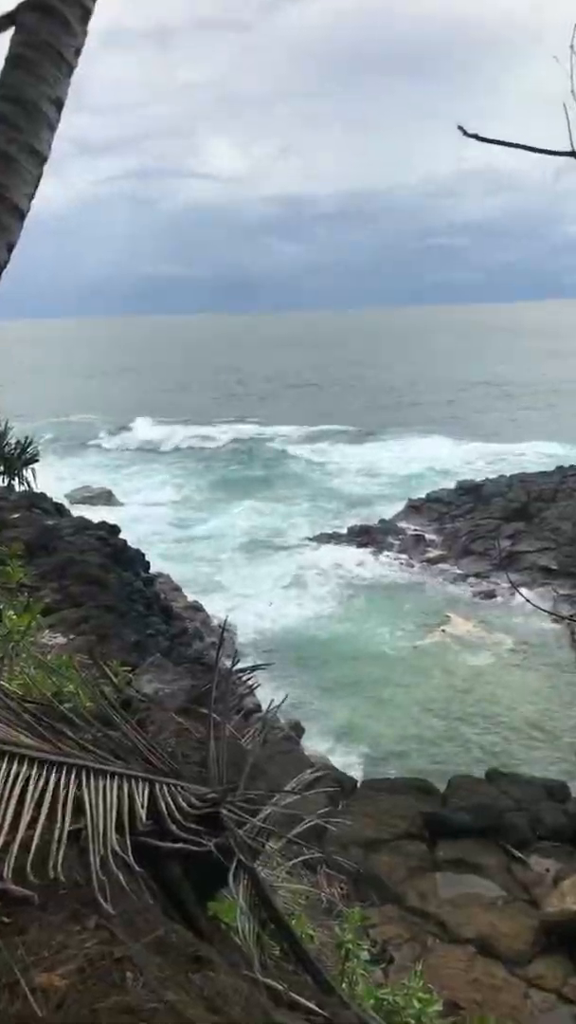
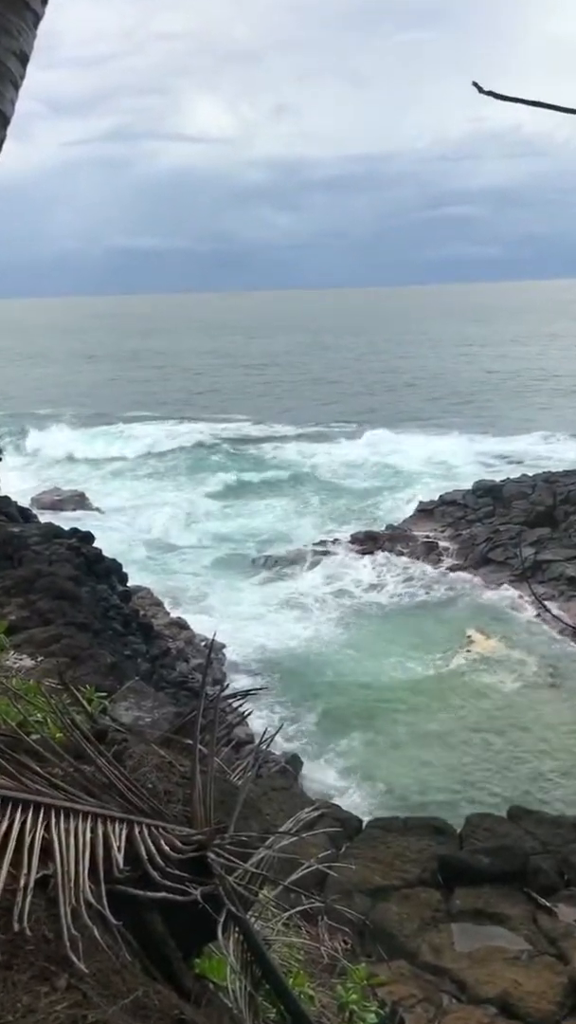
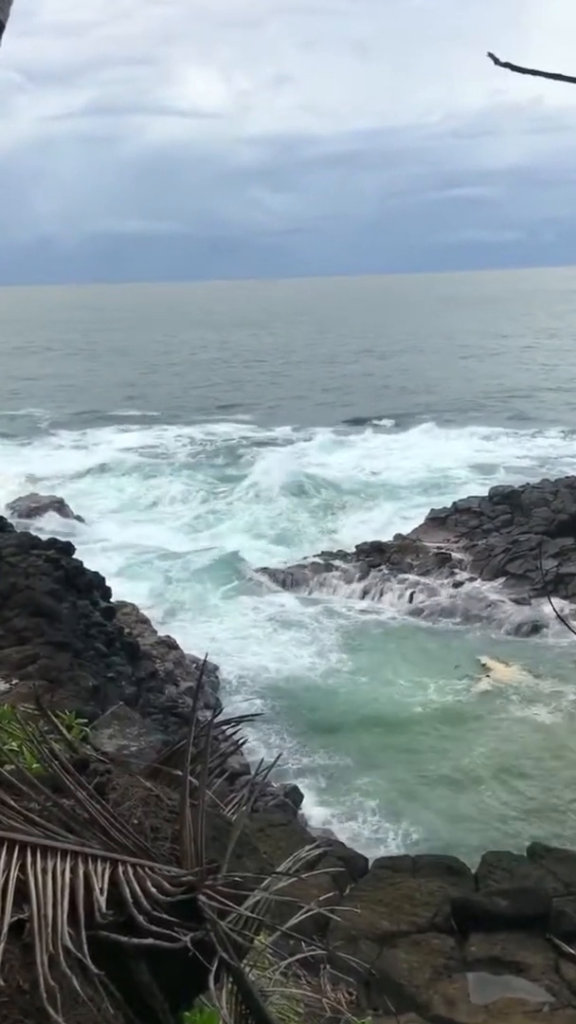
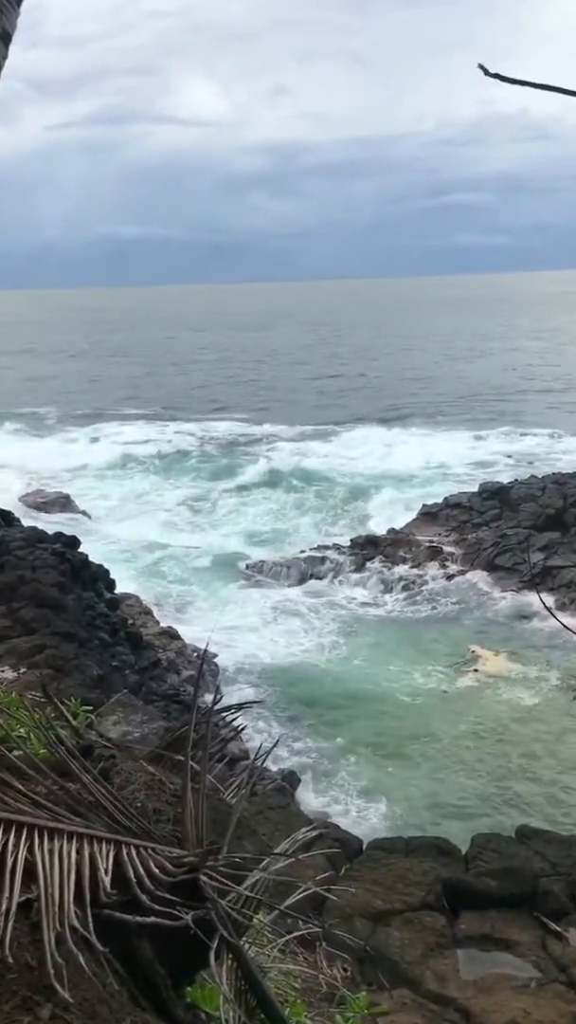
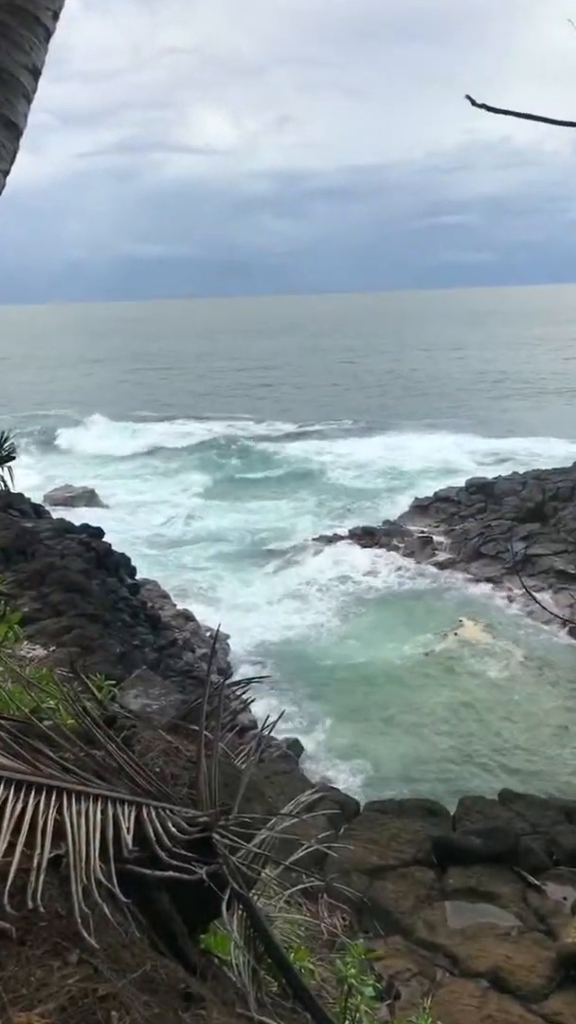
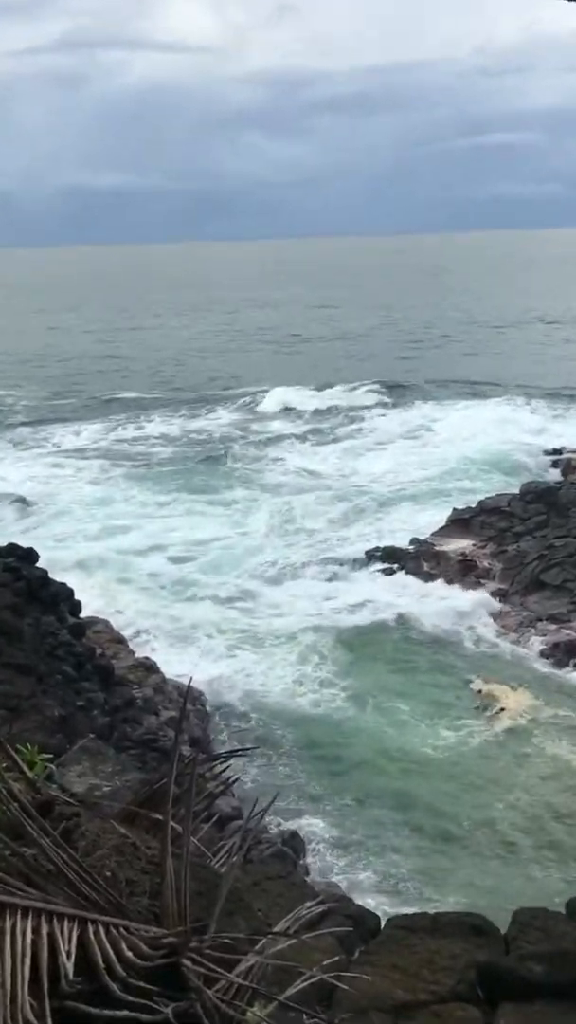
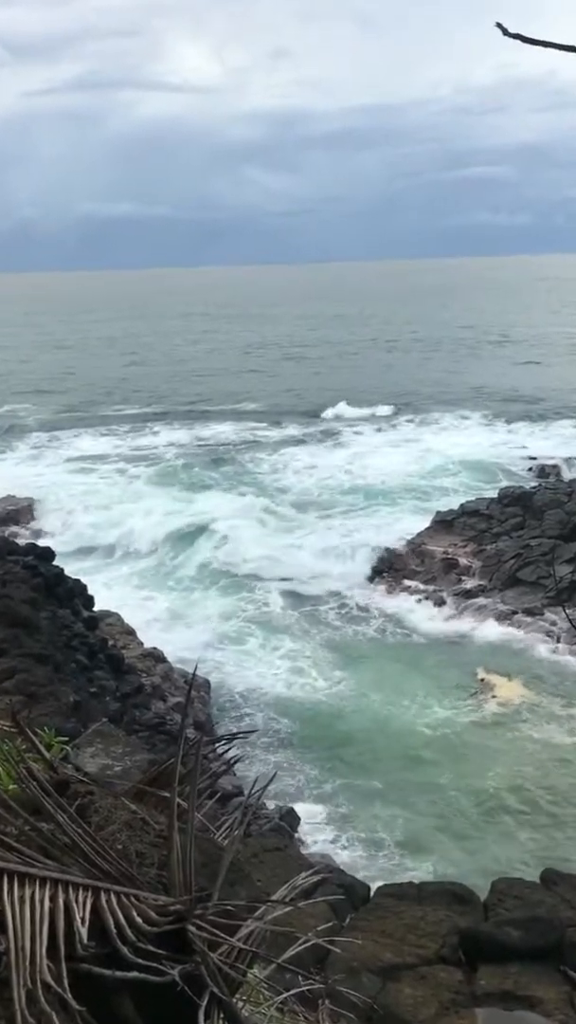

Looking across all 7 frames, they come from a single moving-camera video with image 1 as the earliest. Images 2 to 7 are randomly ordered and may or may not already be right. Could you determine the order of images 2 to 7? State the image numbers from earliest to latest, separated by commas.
5, 2, 4, 3, 7, 6
